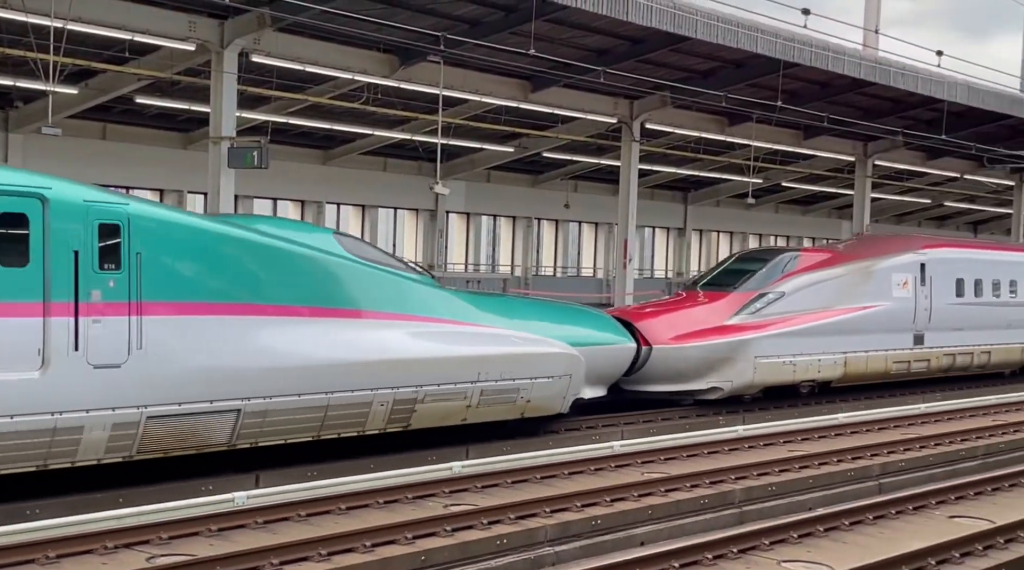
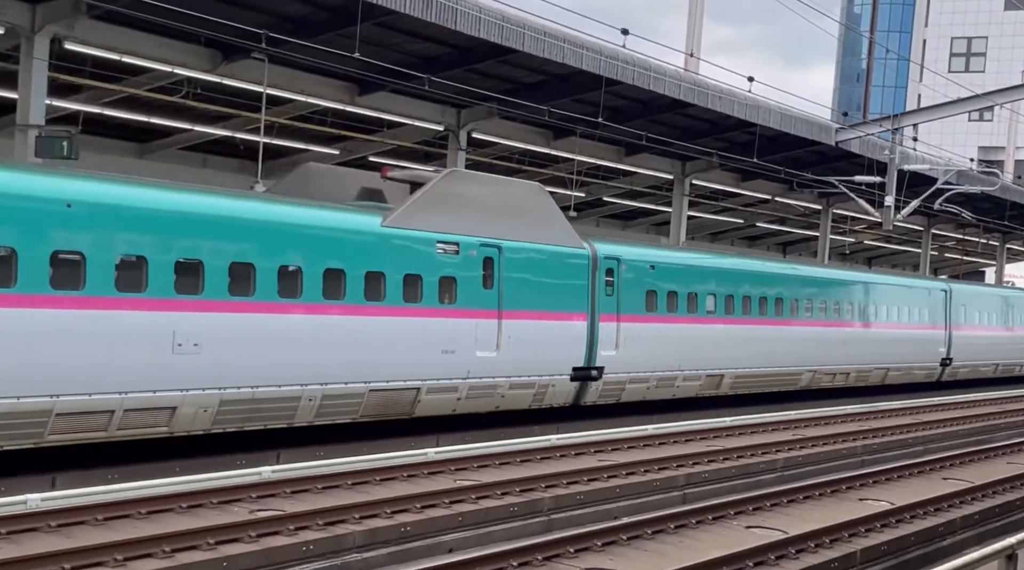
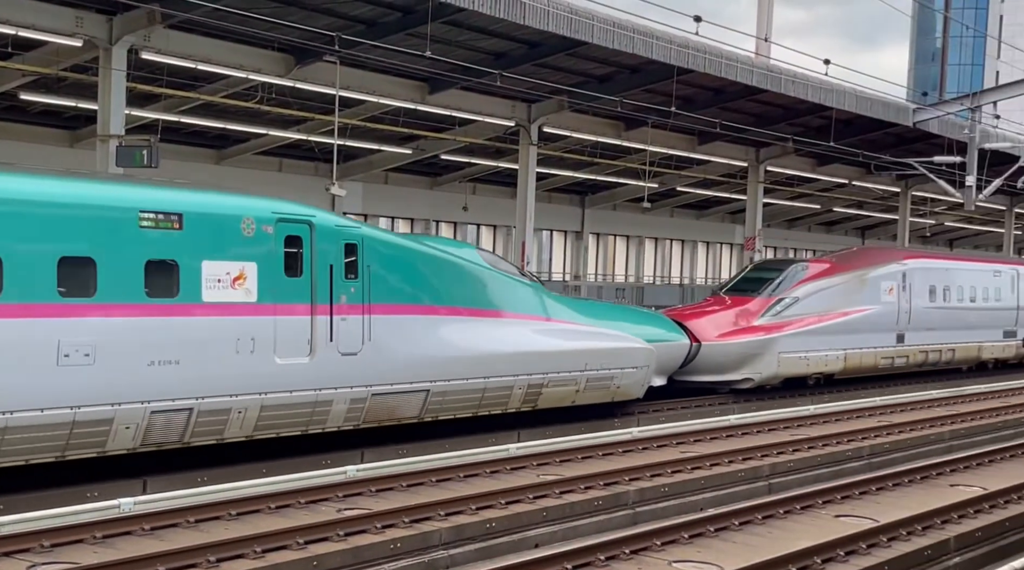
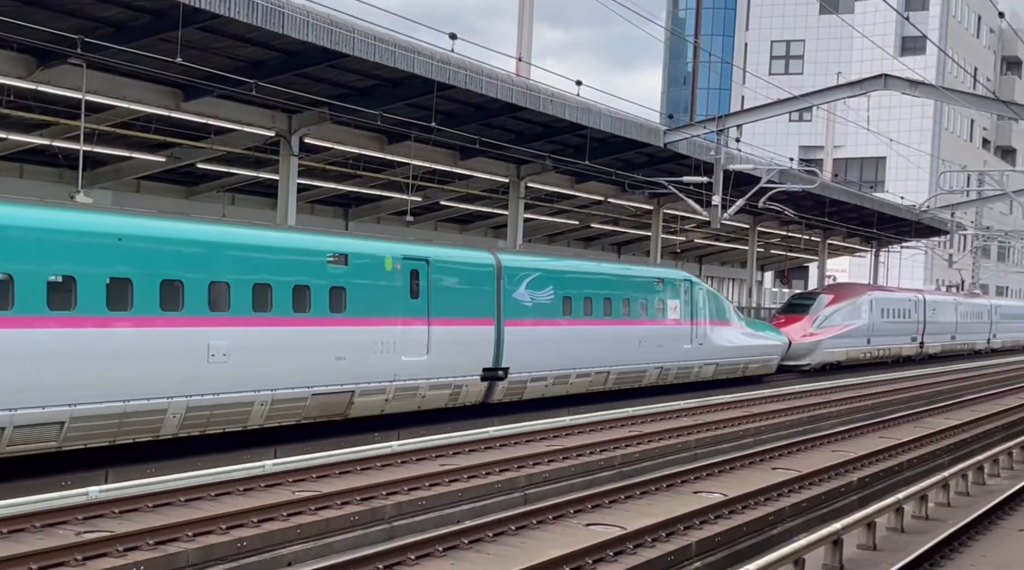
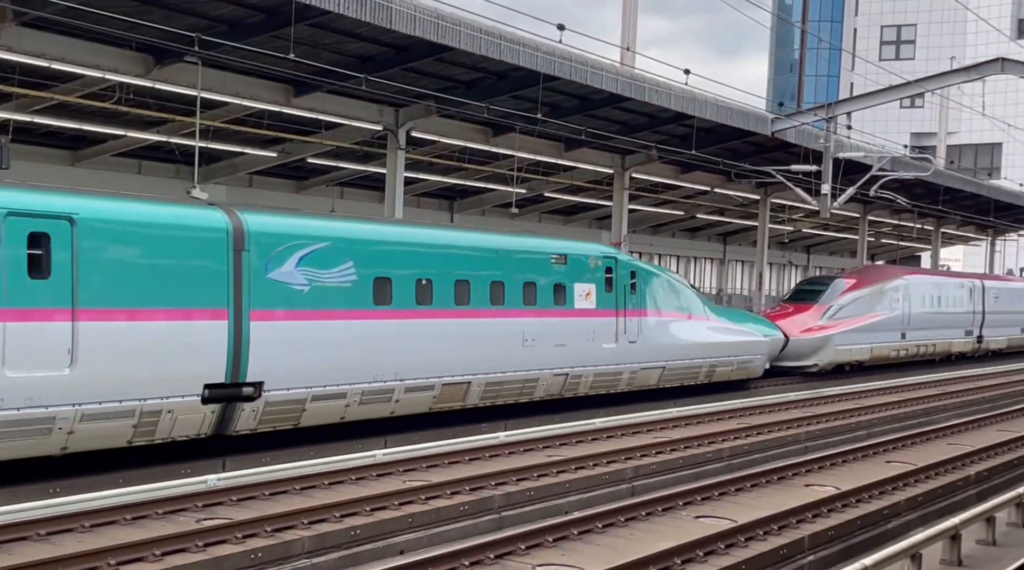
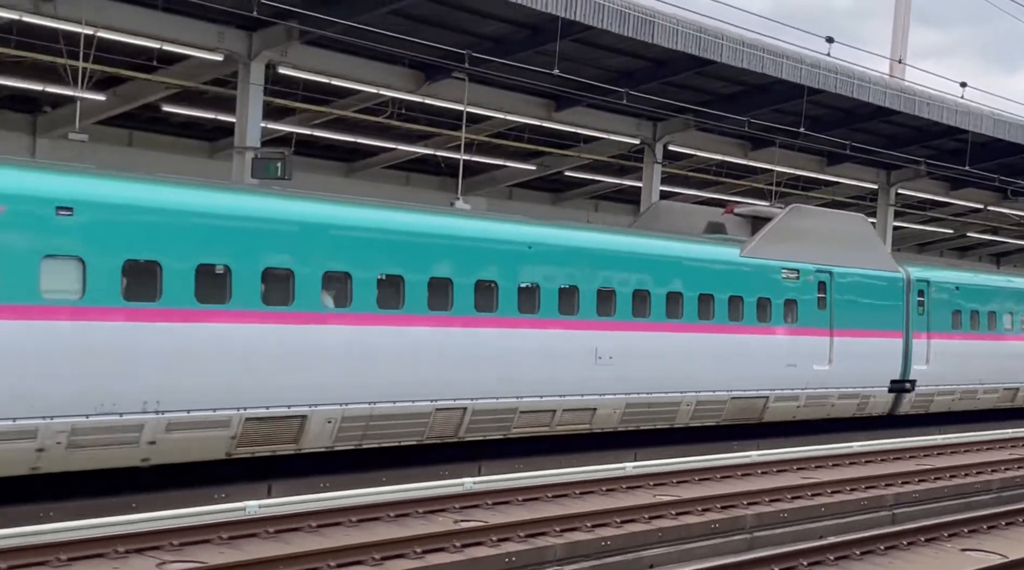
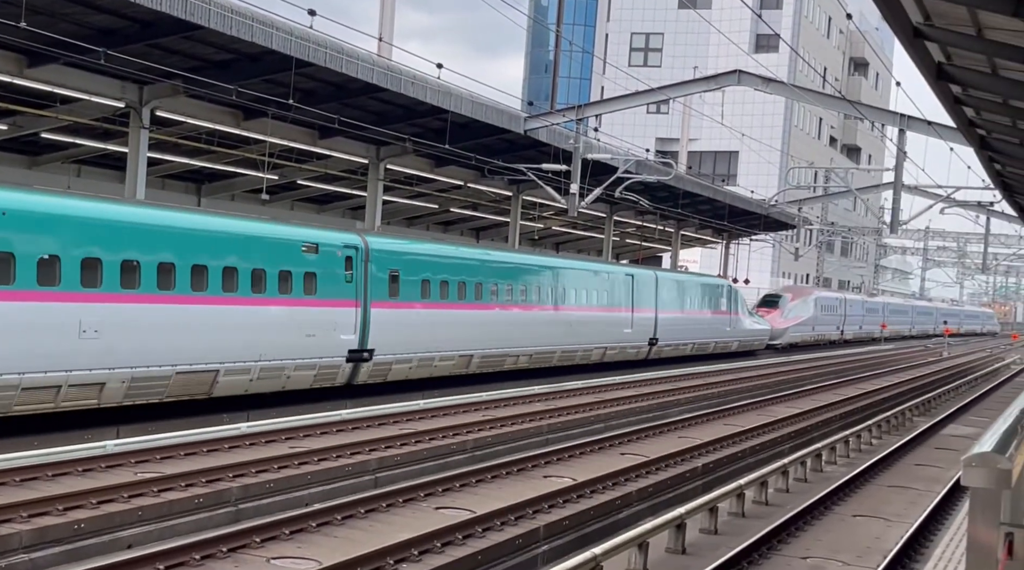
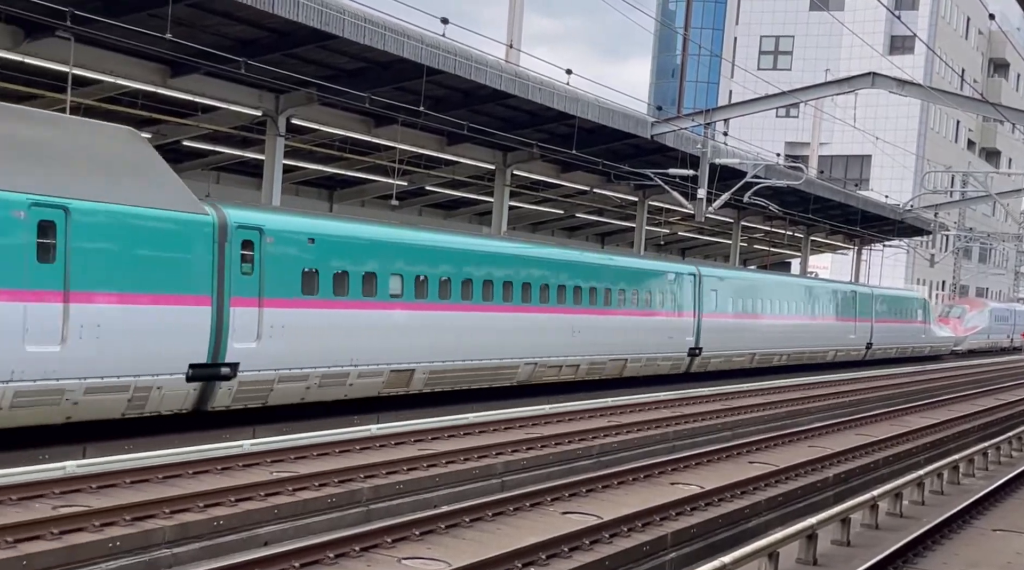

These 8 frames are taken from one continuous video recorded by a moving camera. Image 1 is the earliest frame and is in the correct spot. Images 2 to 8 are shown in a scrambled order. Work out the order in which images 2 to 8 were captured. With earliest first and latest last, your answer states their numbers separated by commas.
3, 5, 4, 7, 8, 2, 6
